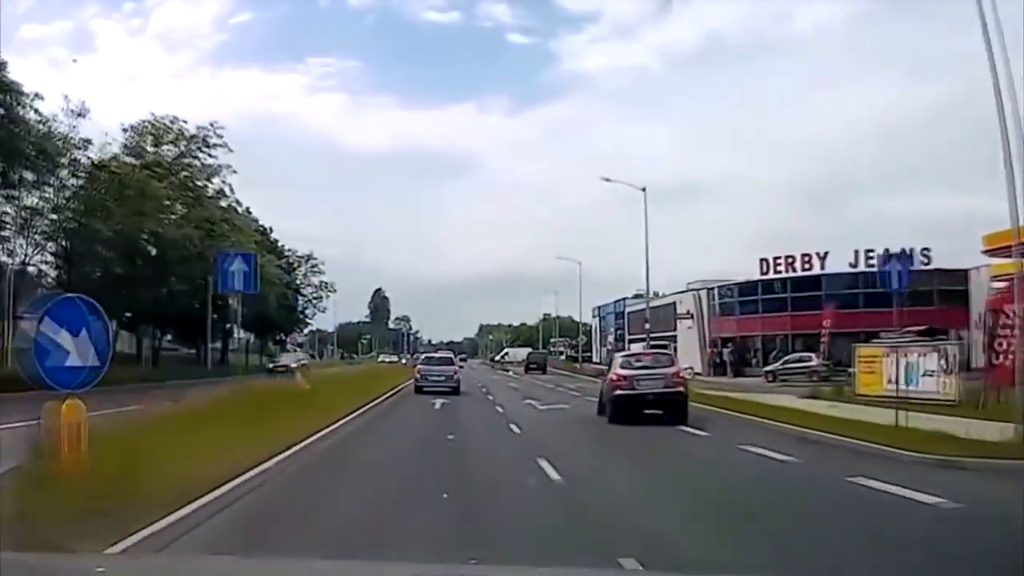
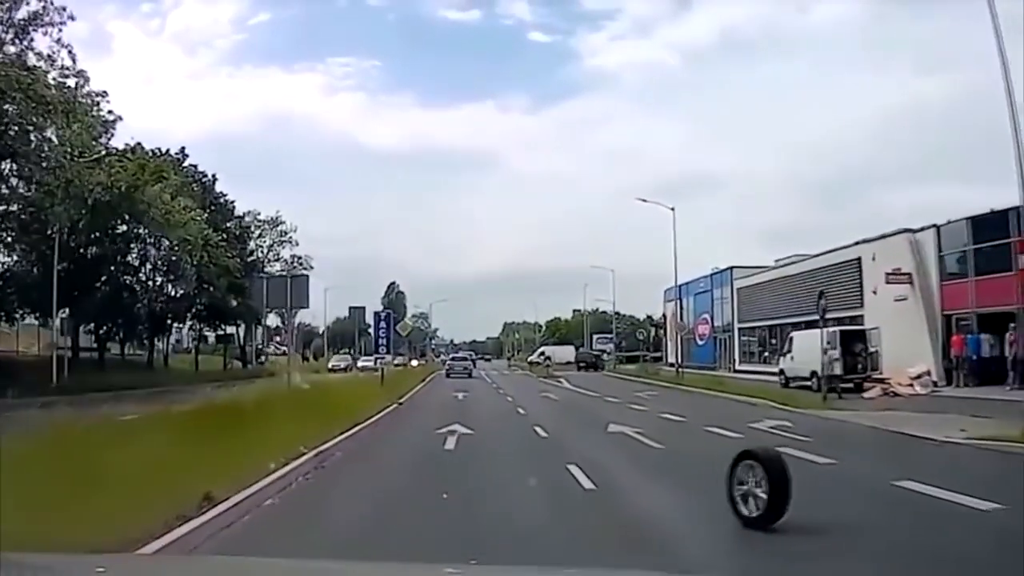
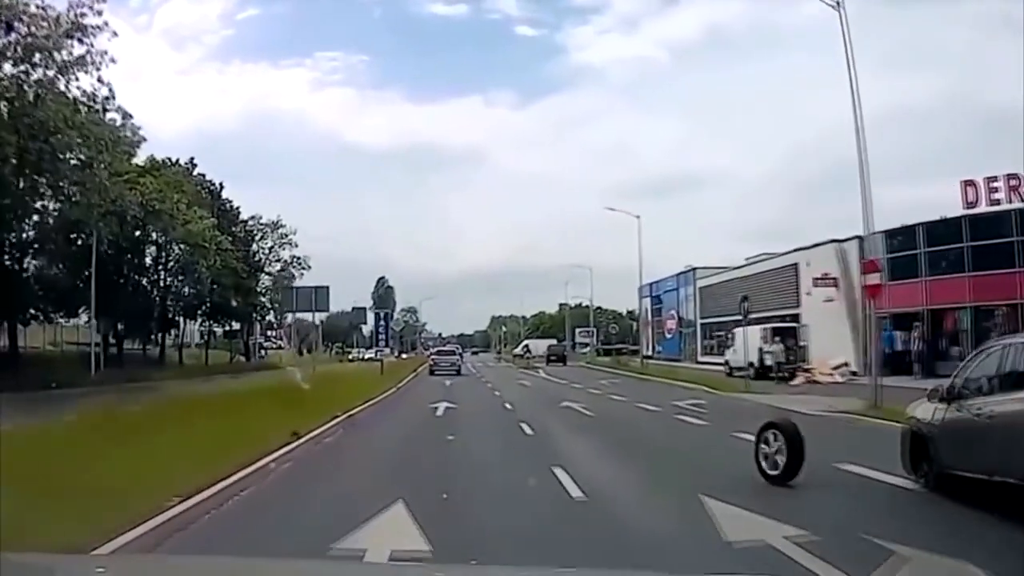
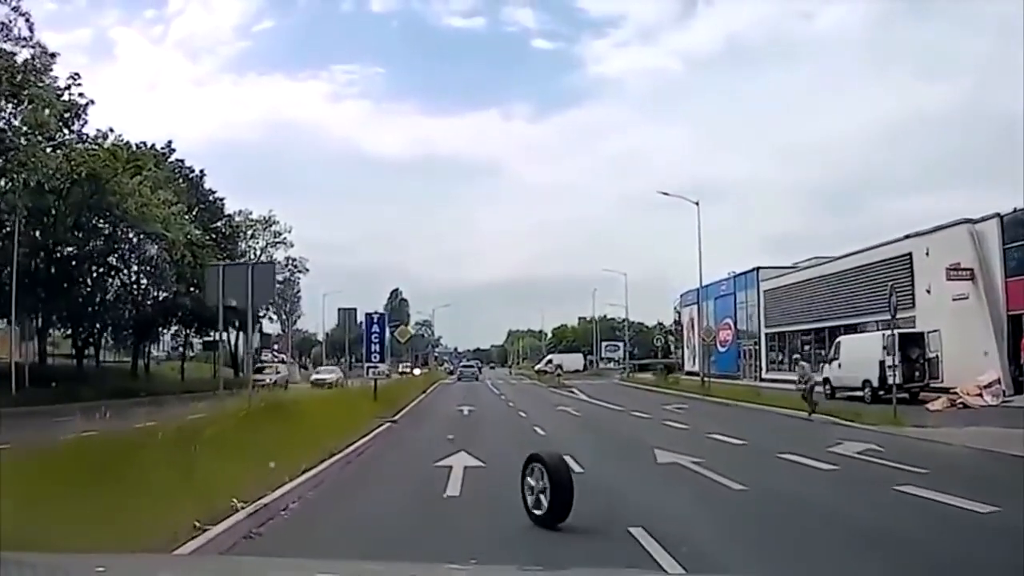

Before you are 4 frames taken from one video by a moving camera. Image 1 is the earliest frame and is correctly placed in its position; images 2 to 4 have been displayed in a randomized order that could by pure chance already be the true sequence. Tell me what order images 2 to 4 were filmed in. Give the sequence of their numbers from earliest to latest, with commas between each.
3, 2, 4
